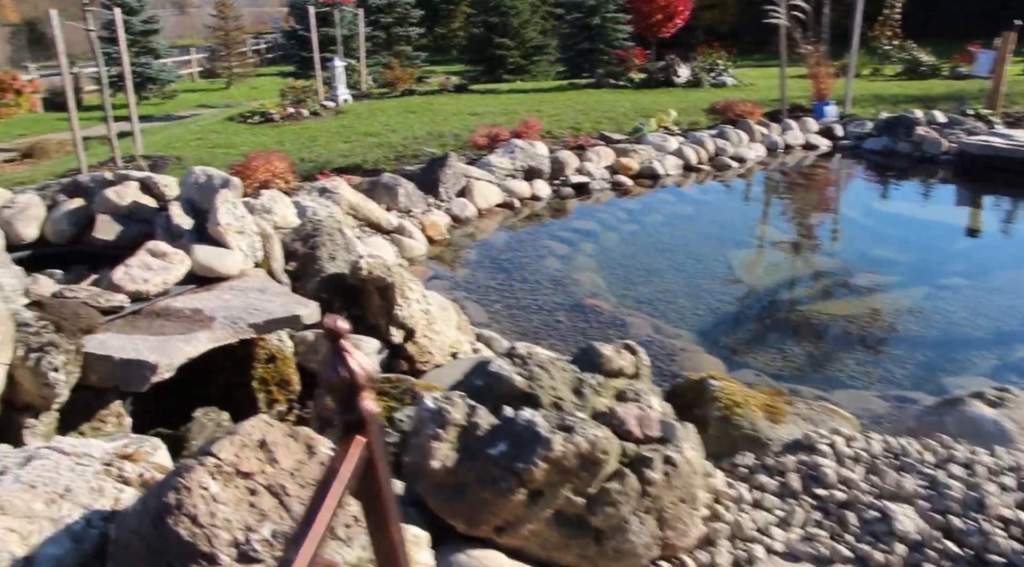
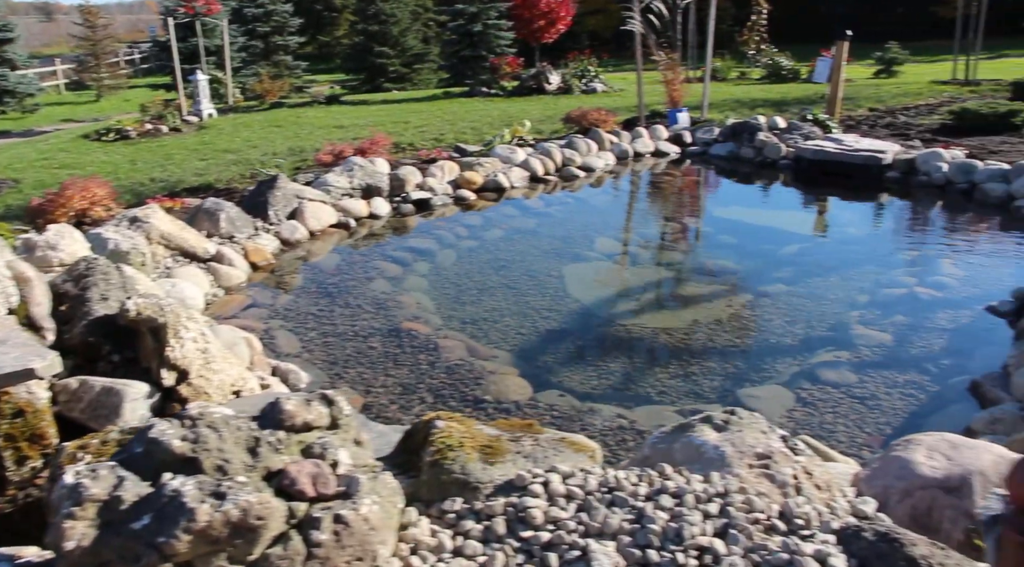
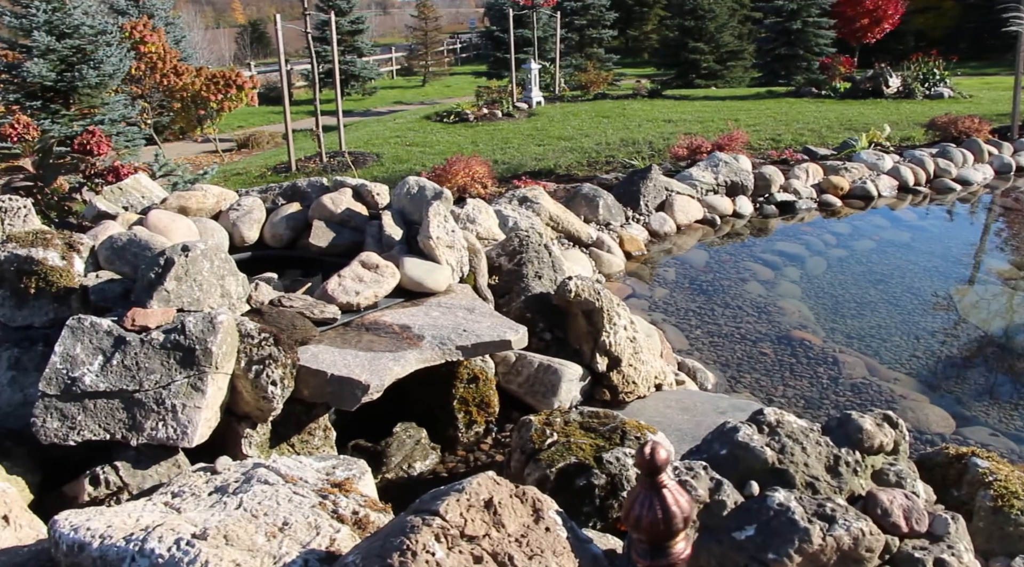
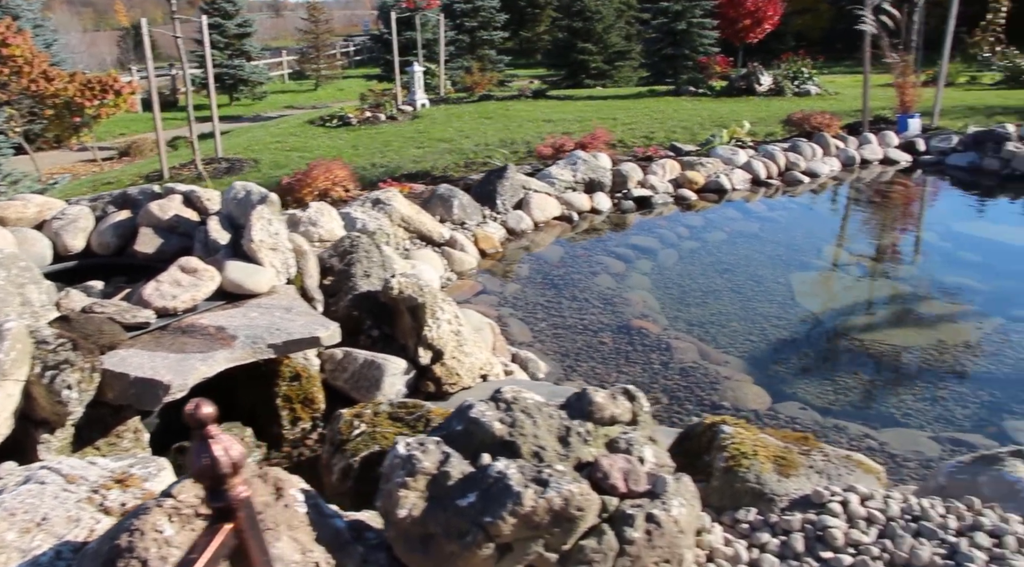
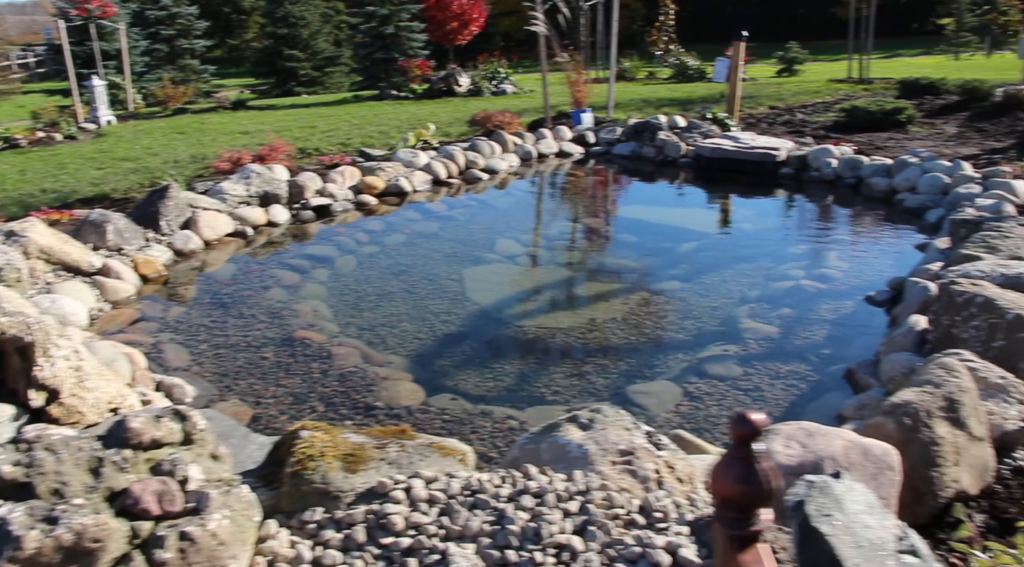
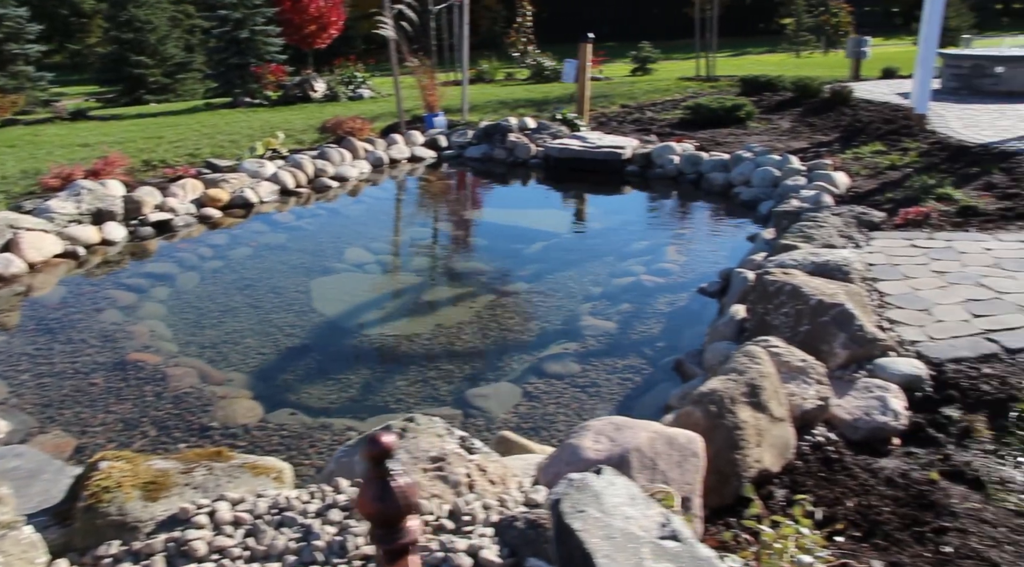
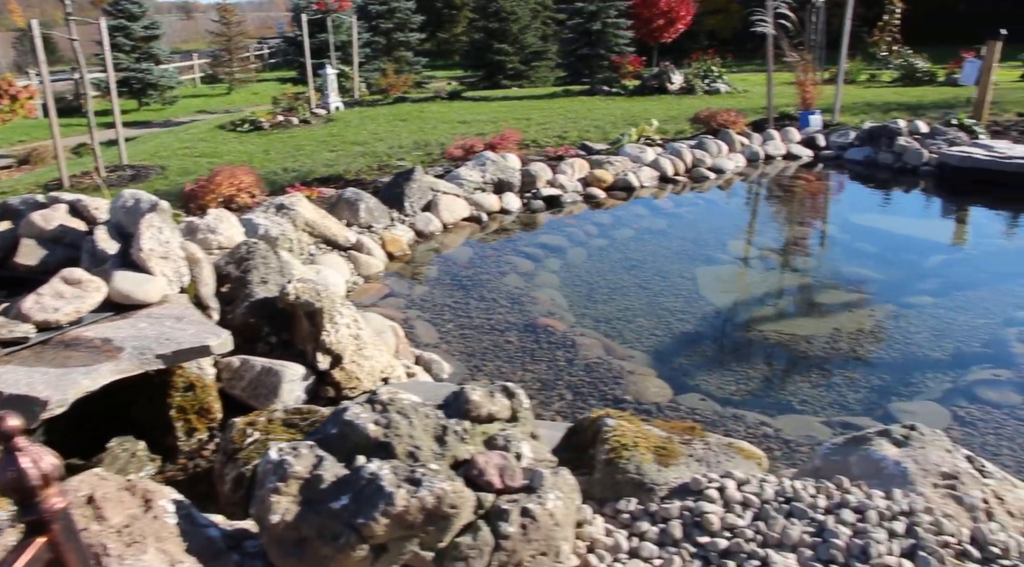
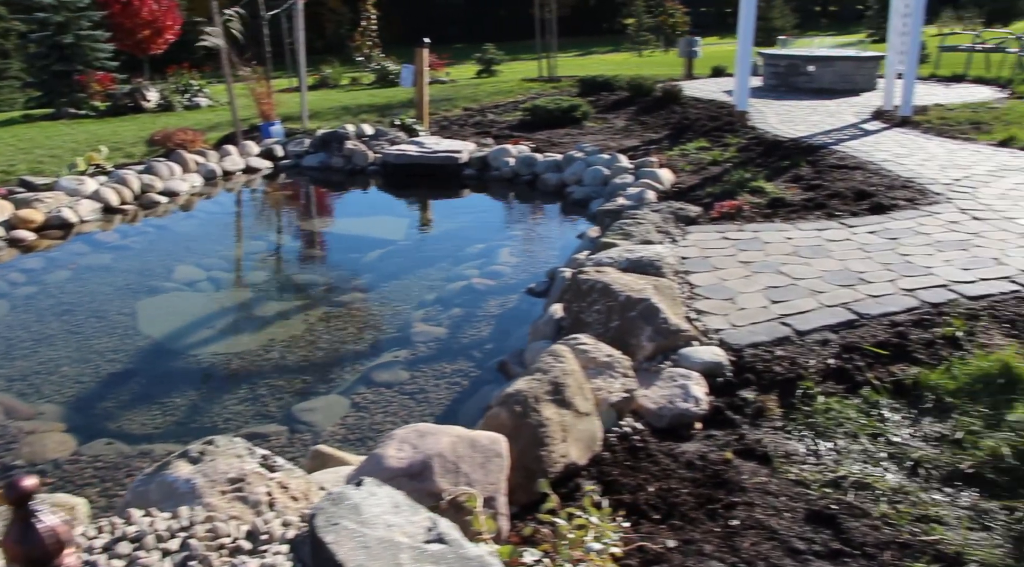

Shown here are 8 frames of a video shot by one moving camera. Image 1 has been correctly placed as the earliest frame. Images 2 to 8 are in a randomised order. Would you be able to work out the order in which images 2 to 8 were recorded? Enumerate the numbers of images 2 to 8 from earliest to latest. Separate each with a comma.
3, 4, 7, 2, 5, 6, 8
